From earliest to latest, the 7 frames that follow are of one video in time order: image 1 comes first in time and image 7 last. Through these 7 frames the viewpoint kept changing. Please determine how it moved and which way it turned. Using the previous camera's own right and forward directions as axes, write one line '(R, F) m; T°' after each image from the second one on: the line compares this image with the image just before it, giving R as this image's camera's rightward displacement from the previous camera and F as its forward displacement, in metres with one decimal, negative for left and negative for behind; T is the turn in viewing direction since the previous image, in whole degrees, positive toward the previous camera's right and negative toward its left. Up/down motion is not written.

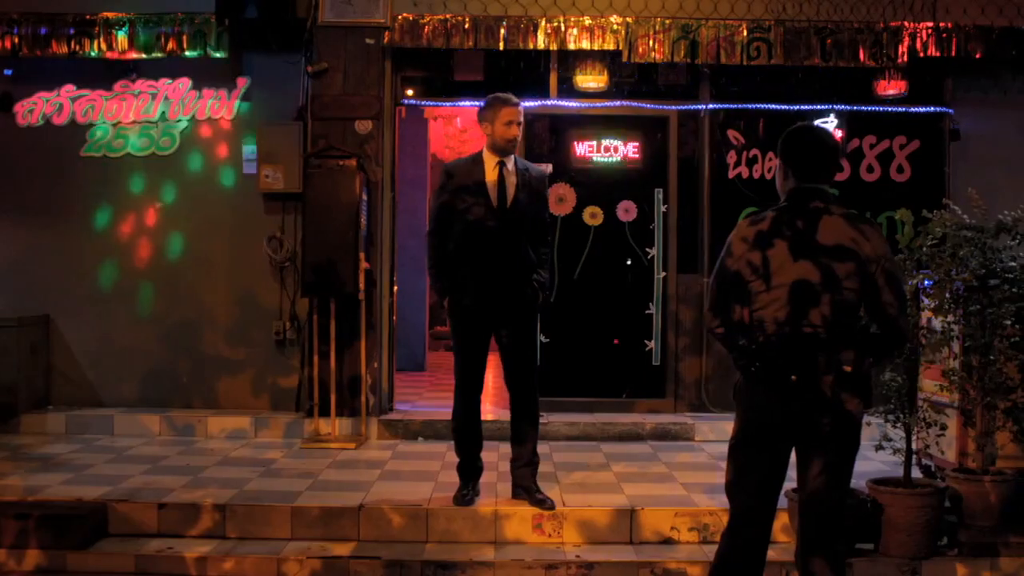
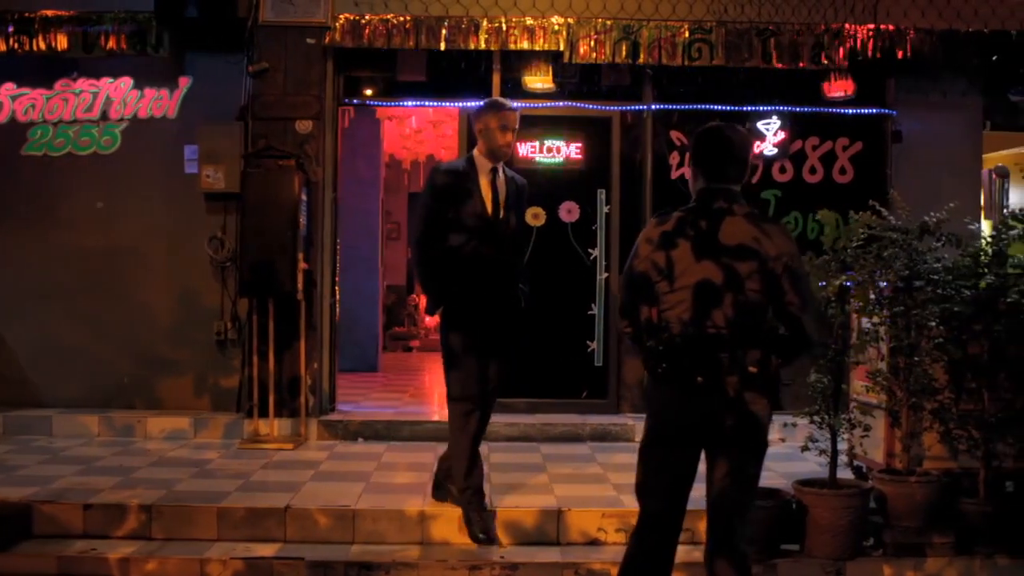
(+0.2, 0.0) m; +1°
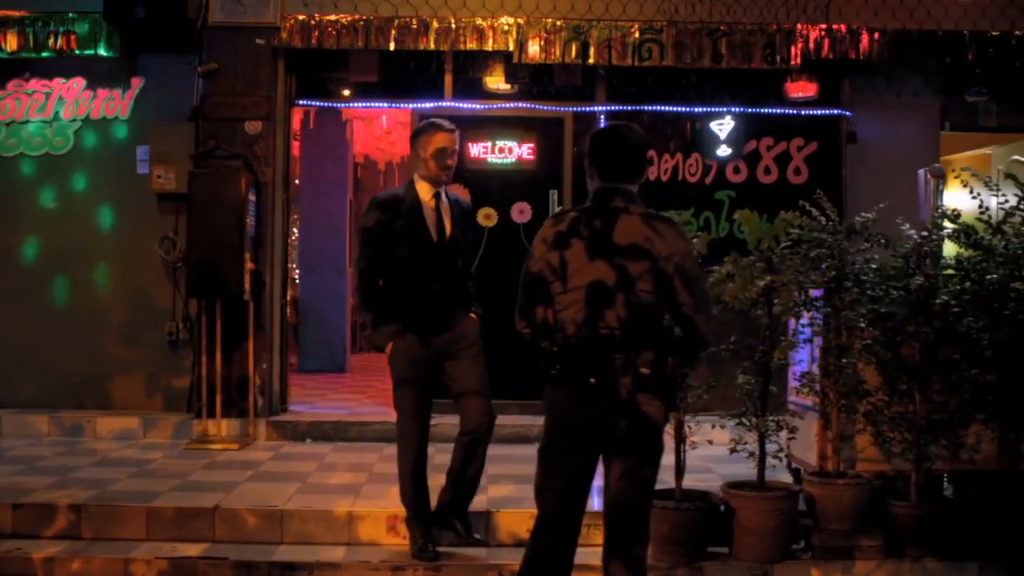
(+0.4, 0.0) m; -1°
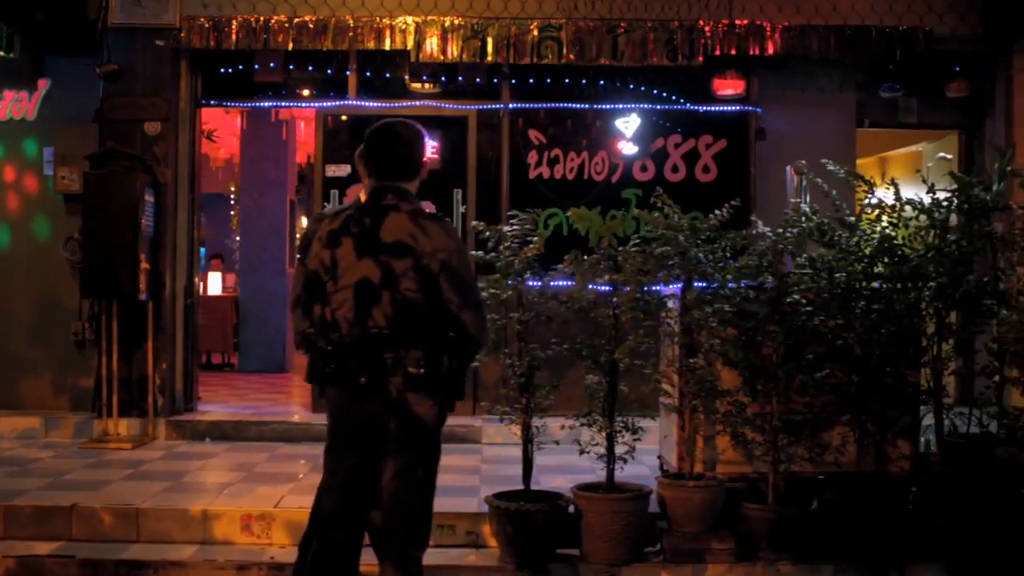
(+0.8, +0.1) m; -2°
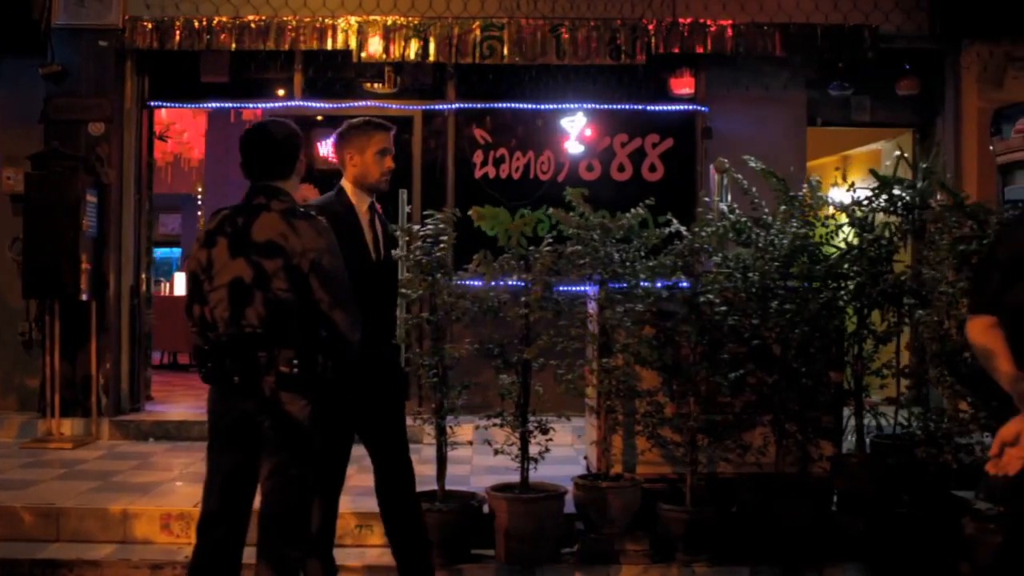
(+0.4, 0.0) m; -1°
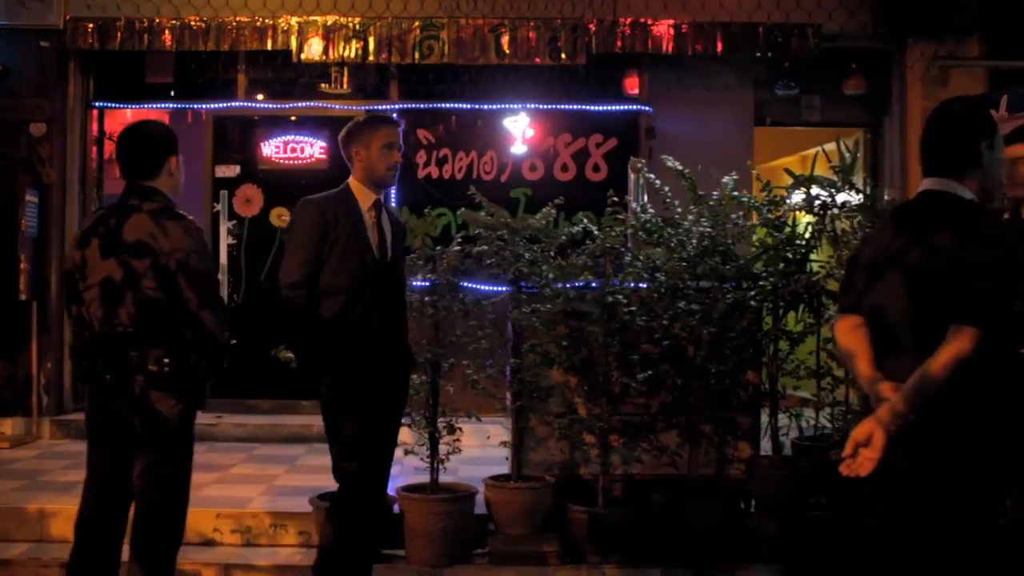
(+0.4, 0.0) m; -1°
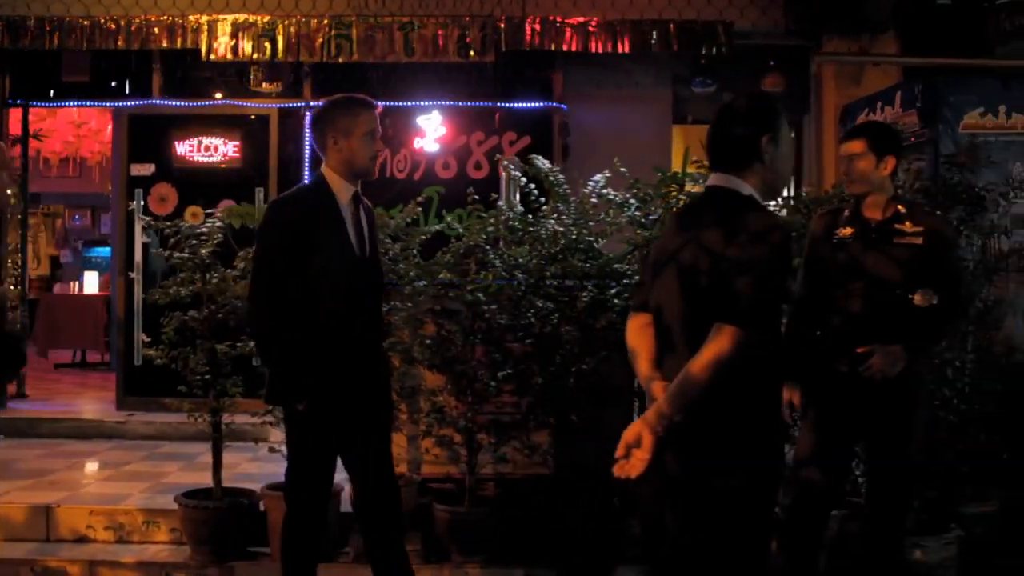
(+0.7, 0.0) m; -1°
